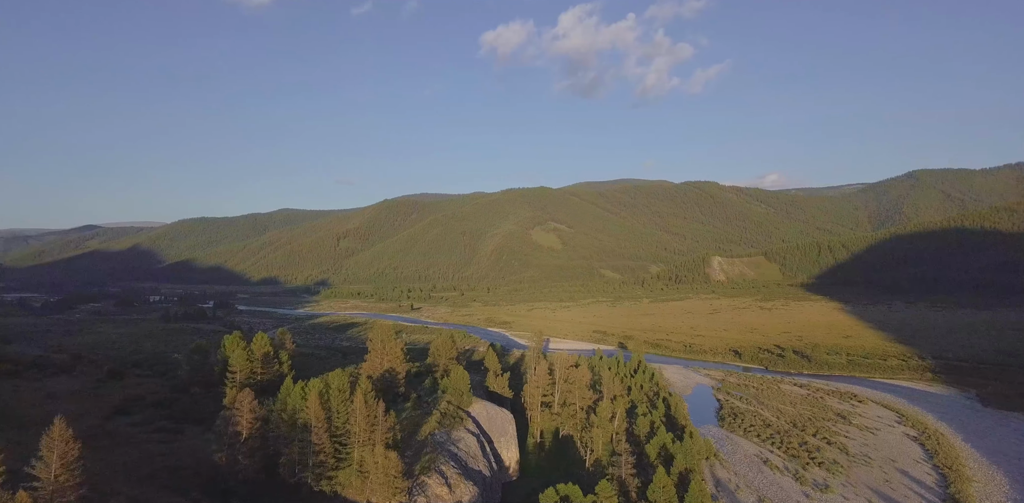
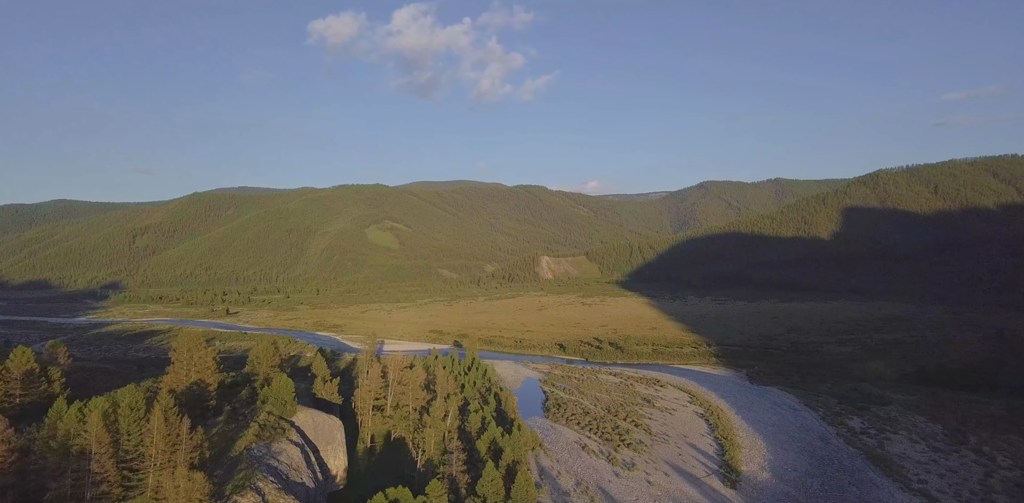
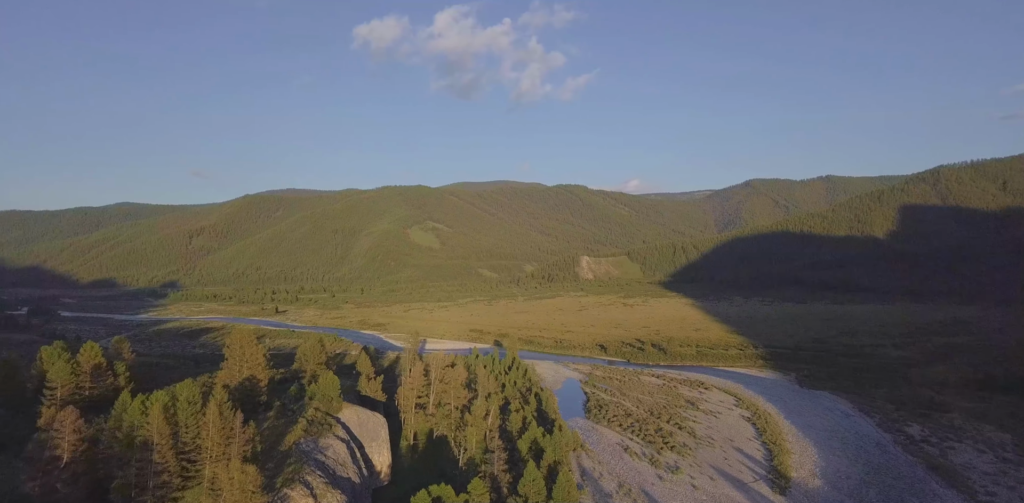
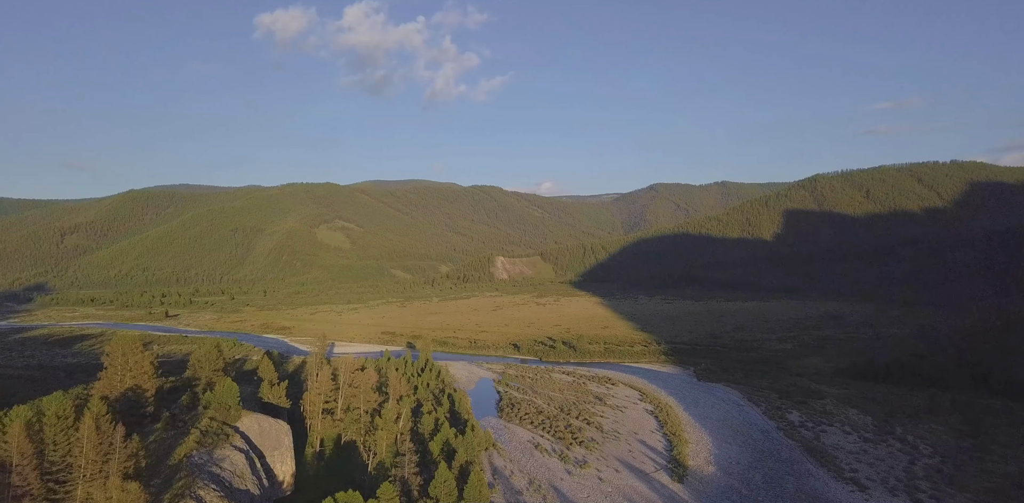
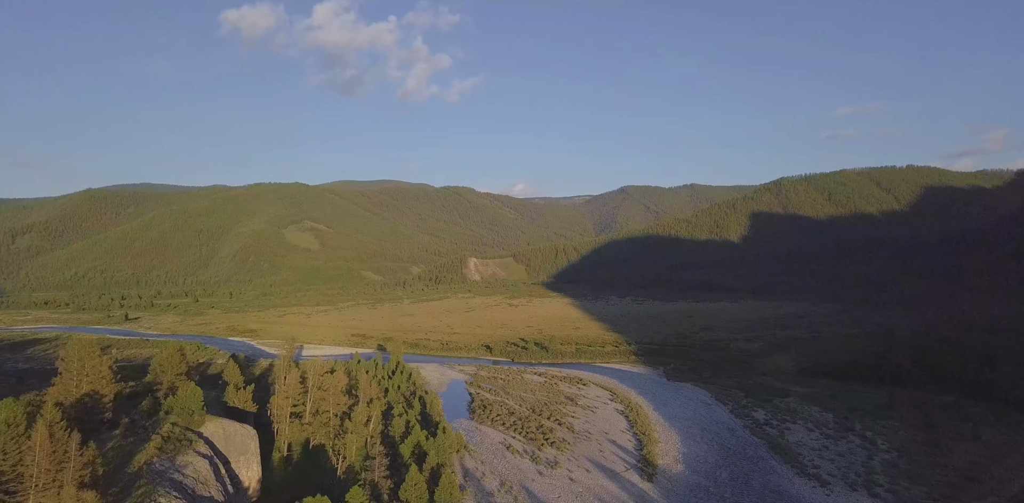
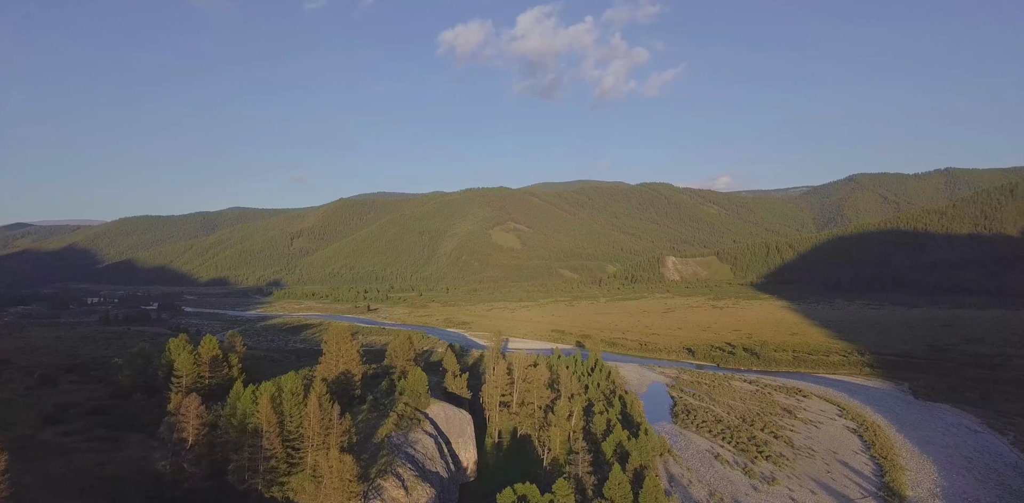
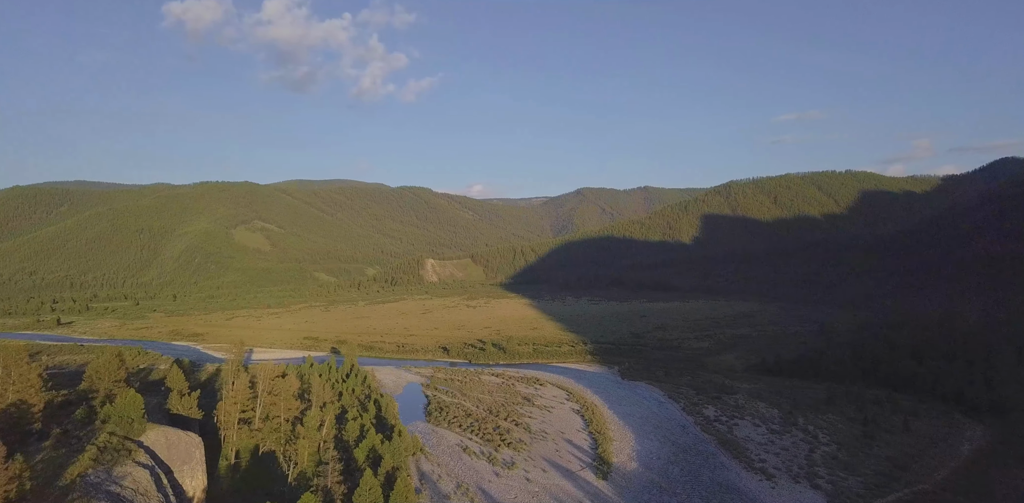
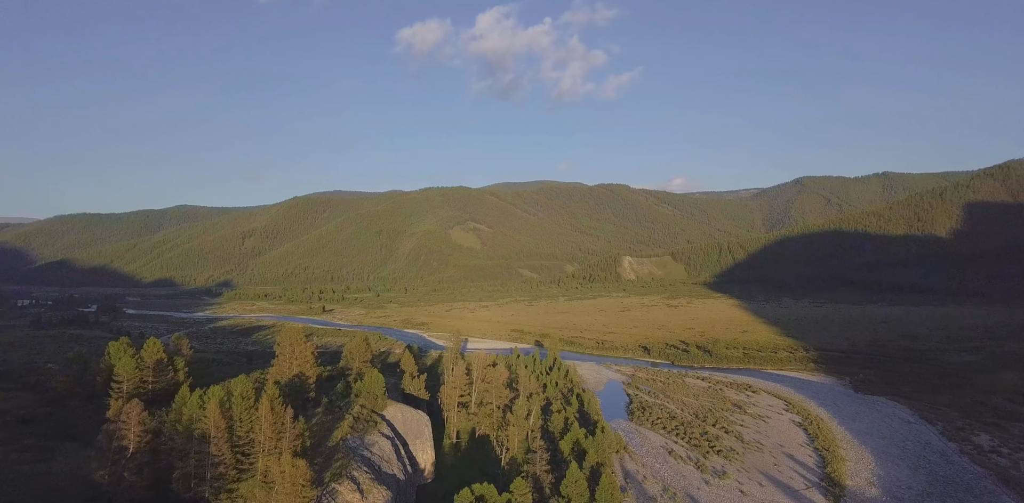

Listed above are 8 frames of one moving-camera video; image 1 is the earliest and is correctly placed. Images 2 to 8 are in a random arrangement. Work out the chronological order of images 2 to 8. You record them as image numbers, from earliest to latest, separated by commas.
6, 8, 3, 2, 4, 5, 7
